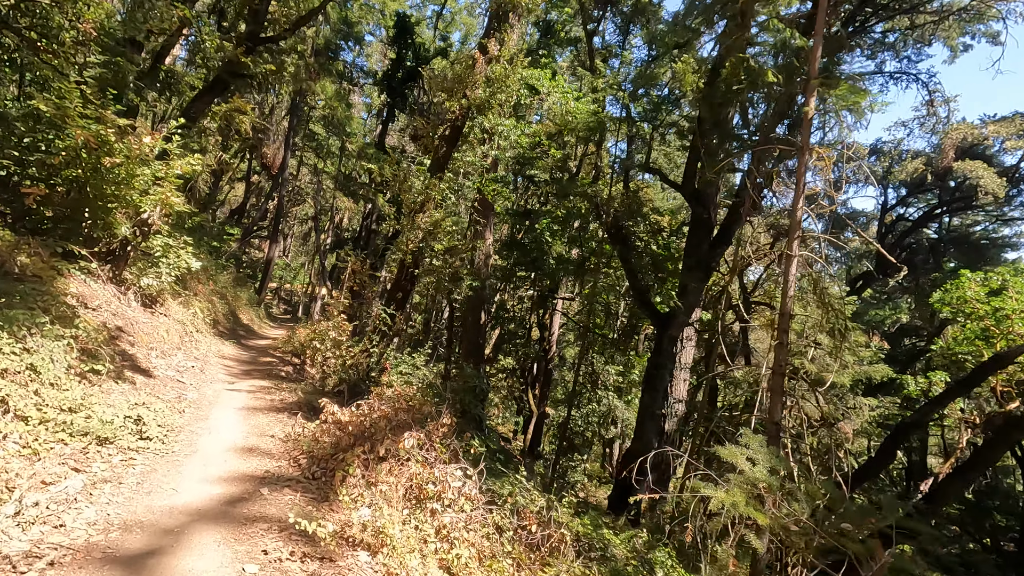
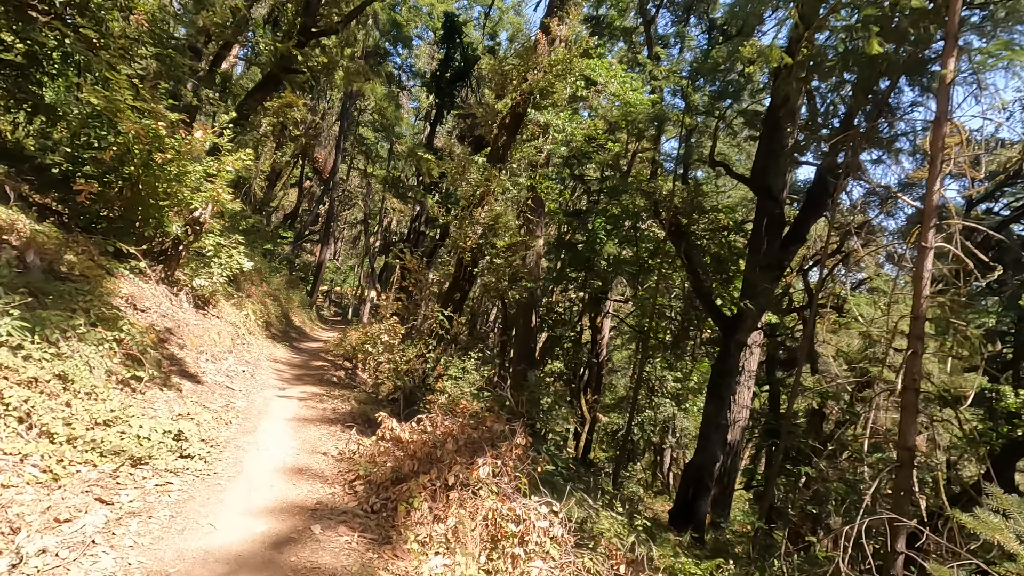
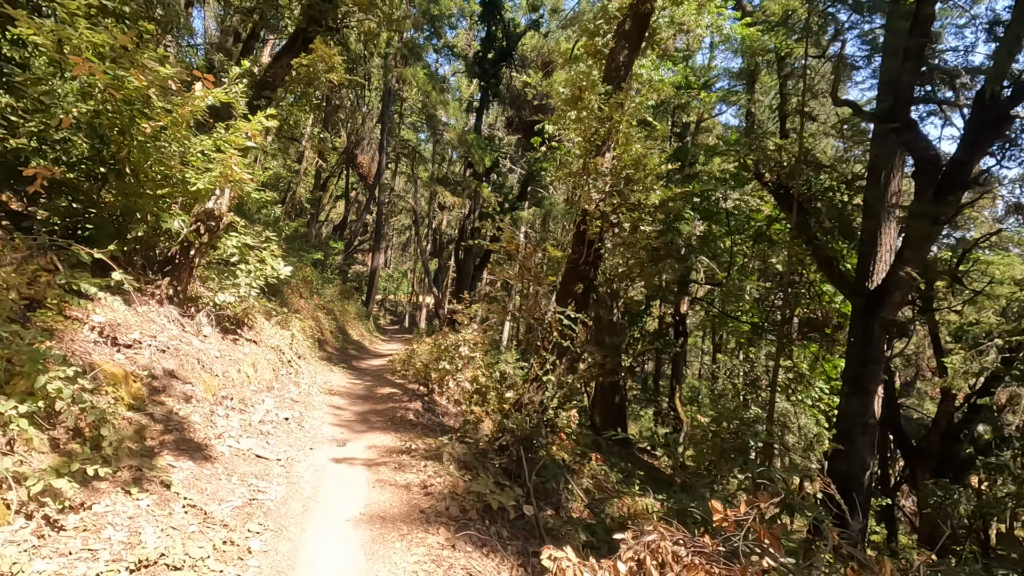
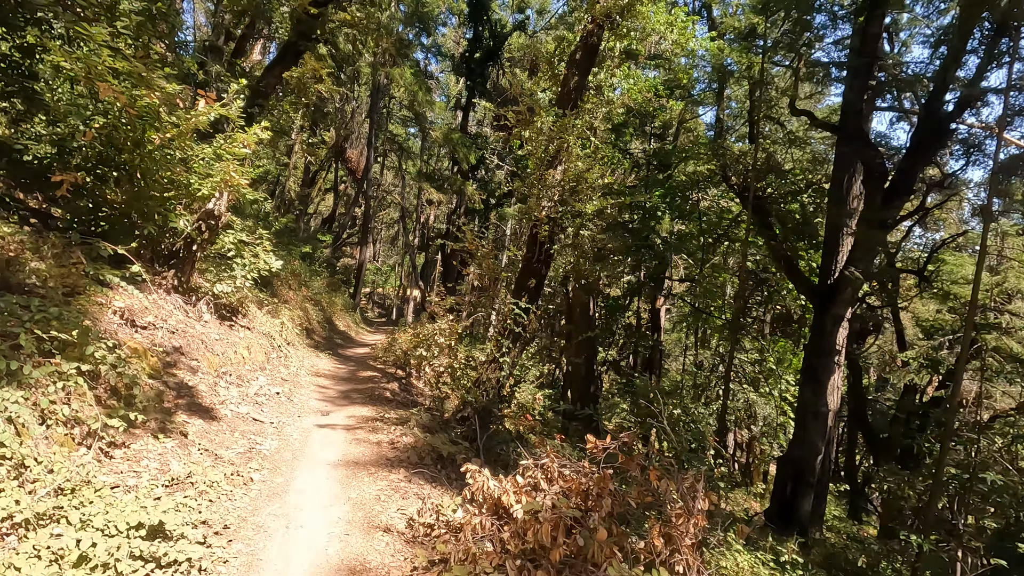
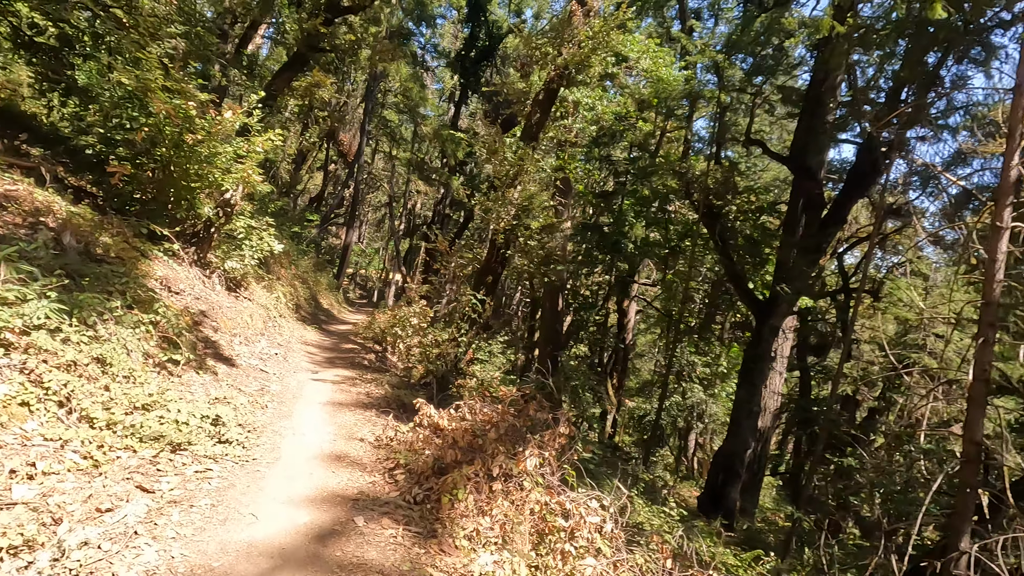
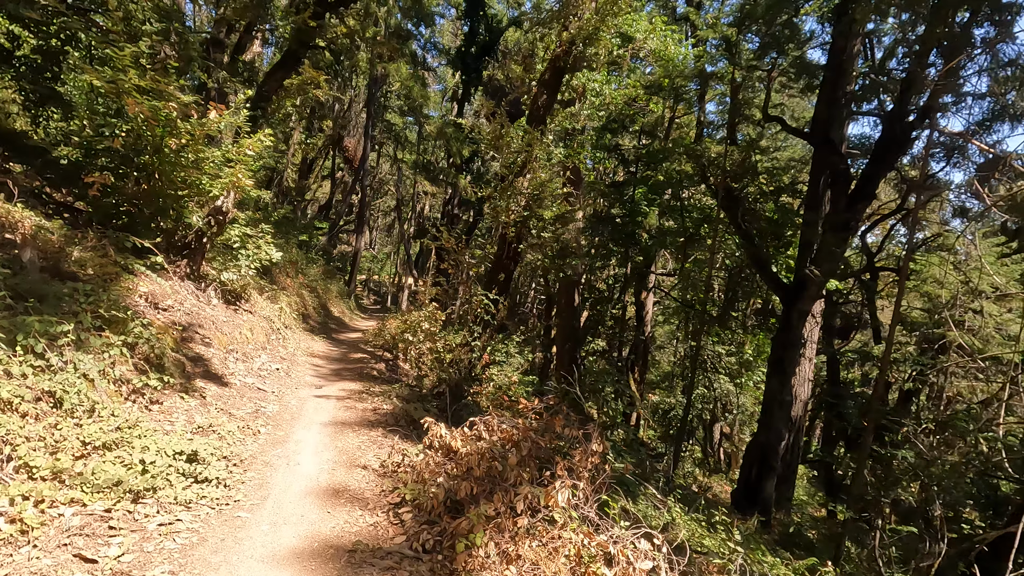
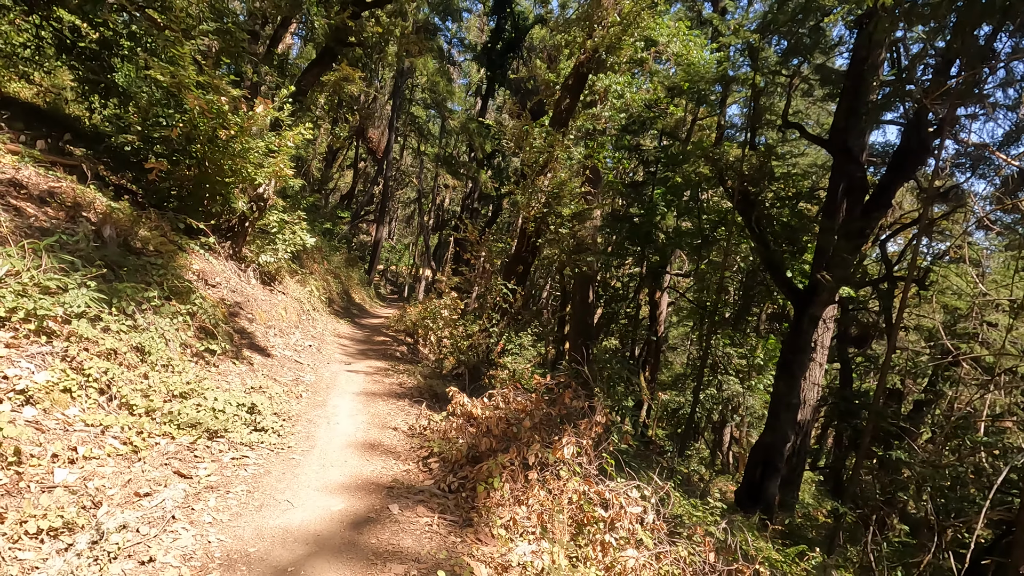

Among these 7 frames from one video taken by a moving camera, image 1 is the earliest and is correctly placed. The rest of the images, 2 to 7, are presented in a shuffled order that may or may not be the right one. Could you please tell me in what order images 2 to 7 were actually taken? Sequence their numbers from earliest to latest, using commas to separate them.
2, 5, 7, 6, 4, 3
